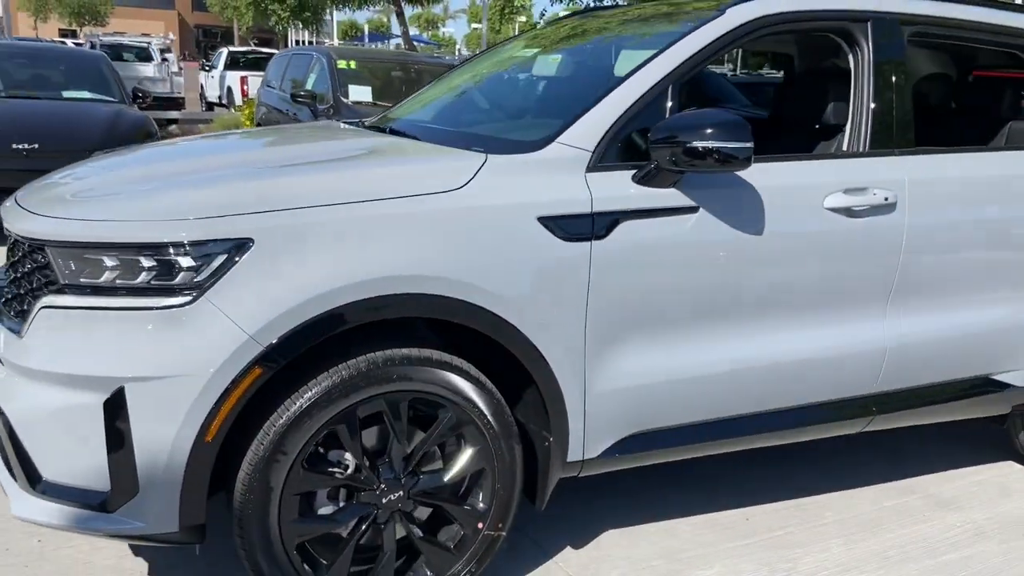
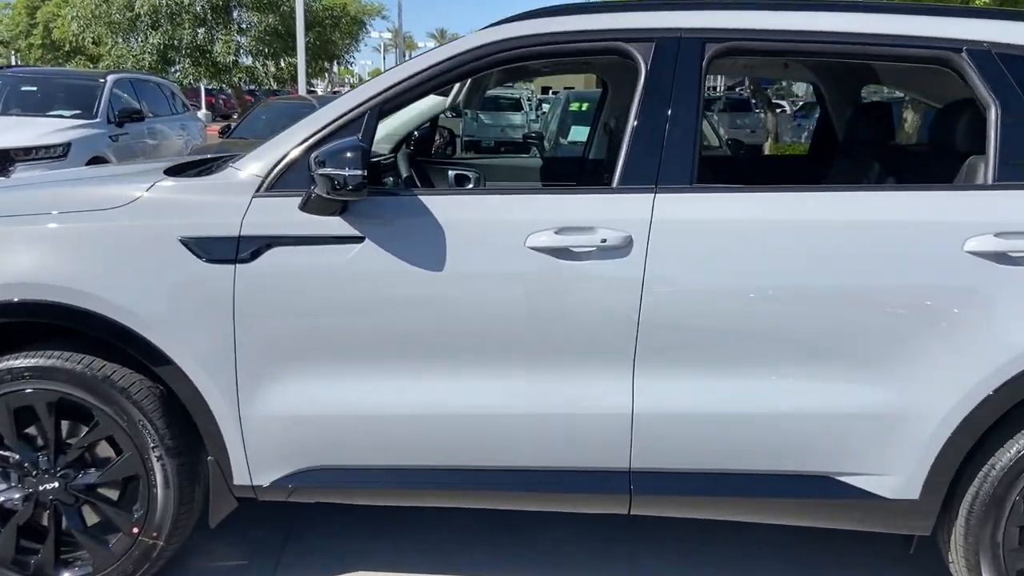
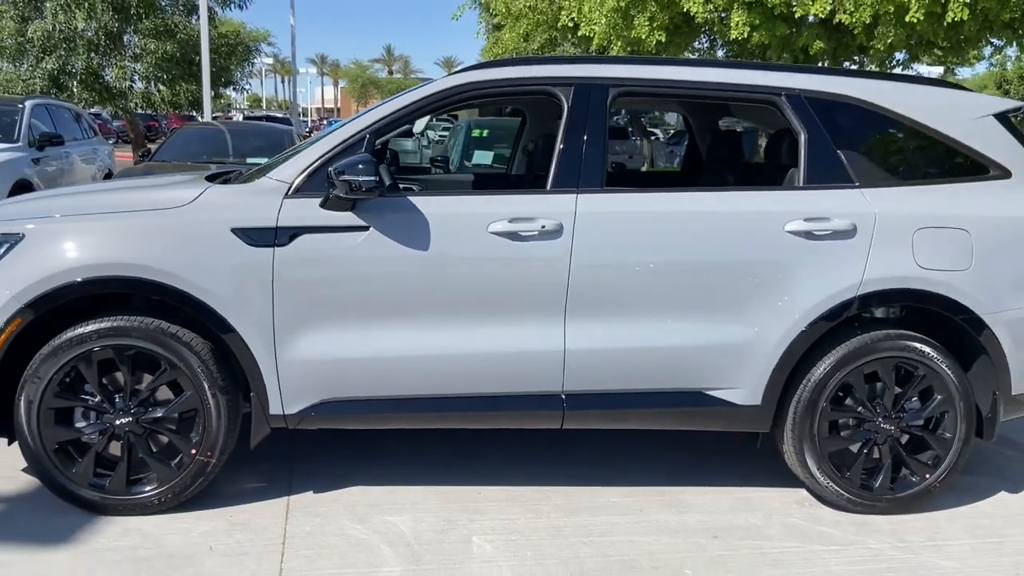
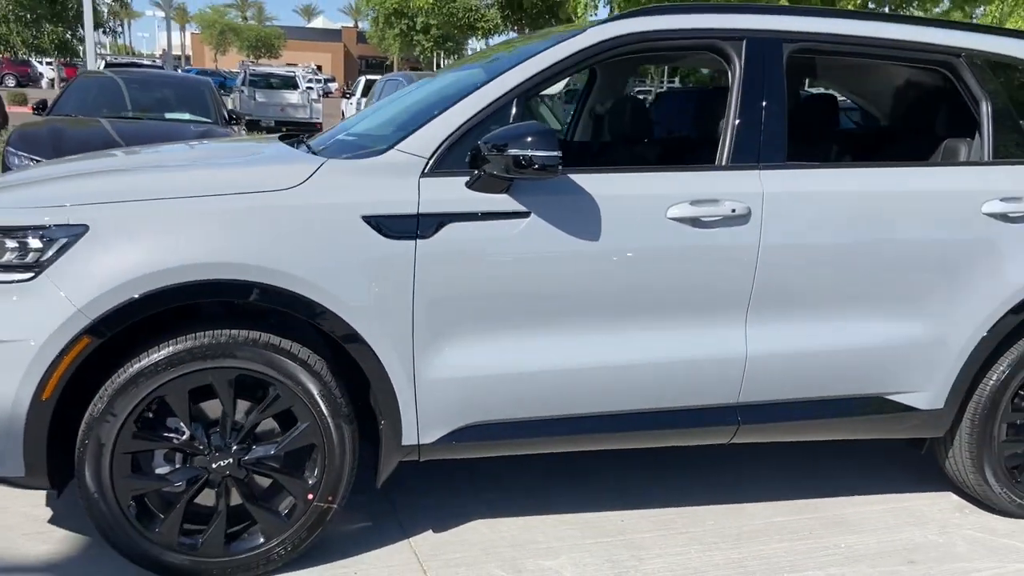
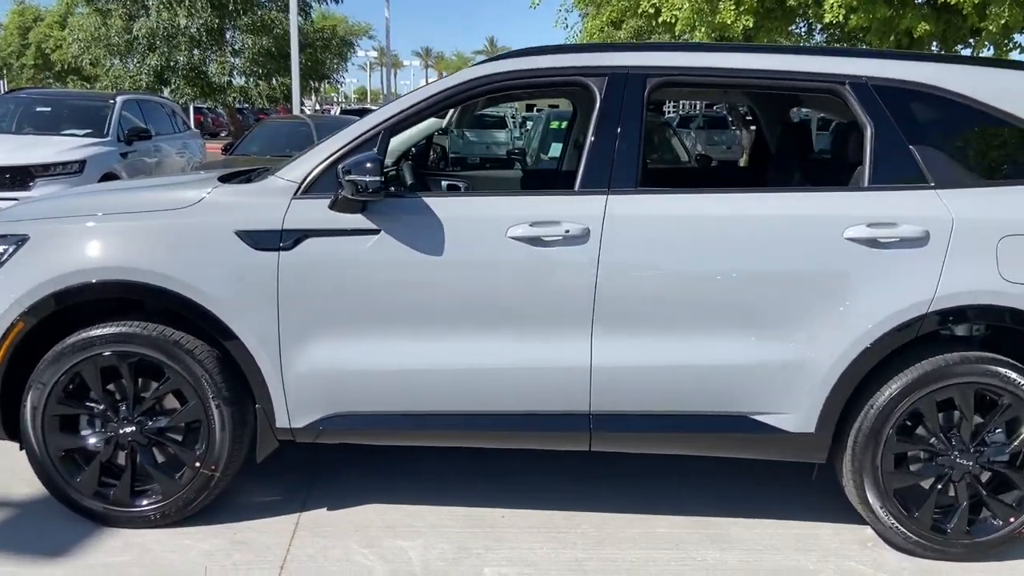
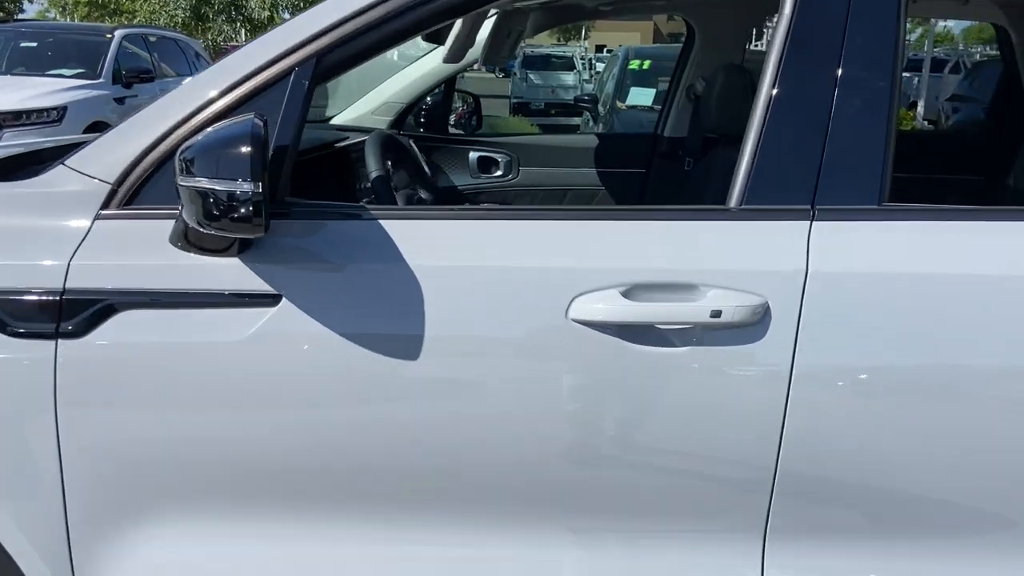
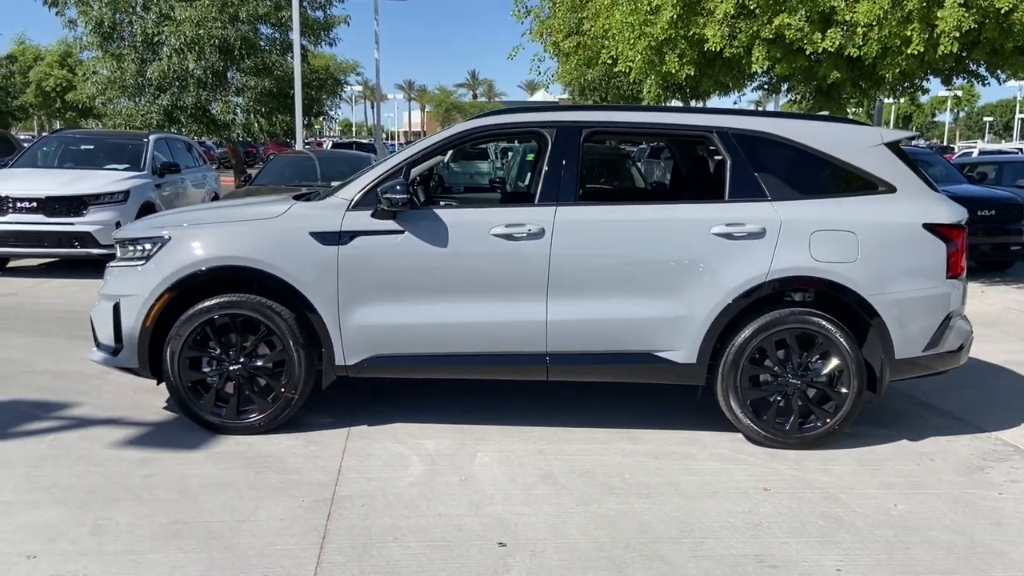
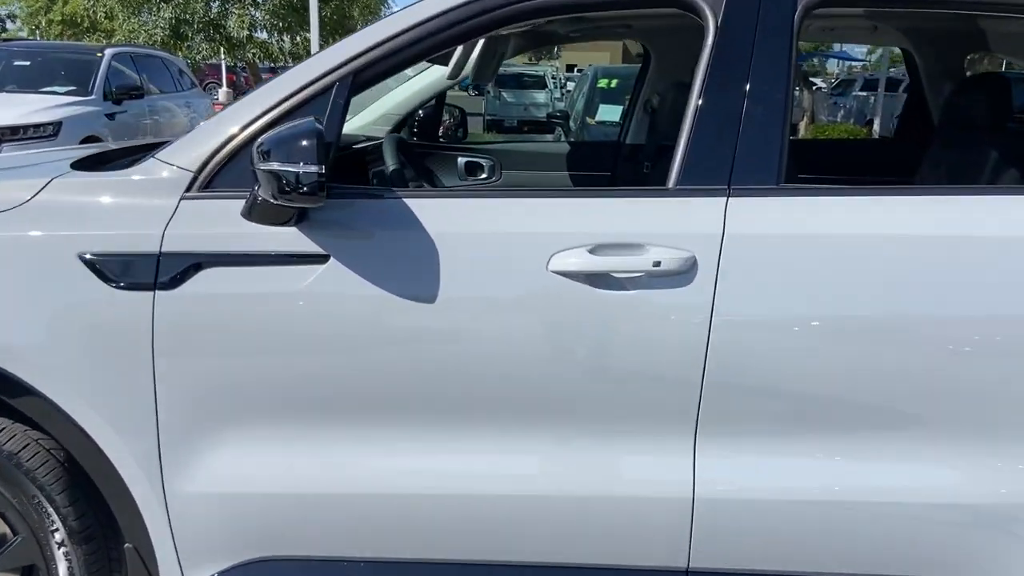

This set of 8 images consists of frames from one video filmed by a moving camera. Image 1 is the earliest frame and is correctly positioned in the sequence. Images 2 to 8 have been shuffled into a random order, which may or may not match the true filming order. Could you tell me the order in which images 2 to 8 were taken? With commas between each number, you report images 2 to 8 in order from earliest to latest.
4, 3, 7, 5, 2, 8, 6
